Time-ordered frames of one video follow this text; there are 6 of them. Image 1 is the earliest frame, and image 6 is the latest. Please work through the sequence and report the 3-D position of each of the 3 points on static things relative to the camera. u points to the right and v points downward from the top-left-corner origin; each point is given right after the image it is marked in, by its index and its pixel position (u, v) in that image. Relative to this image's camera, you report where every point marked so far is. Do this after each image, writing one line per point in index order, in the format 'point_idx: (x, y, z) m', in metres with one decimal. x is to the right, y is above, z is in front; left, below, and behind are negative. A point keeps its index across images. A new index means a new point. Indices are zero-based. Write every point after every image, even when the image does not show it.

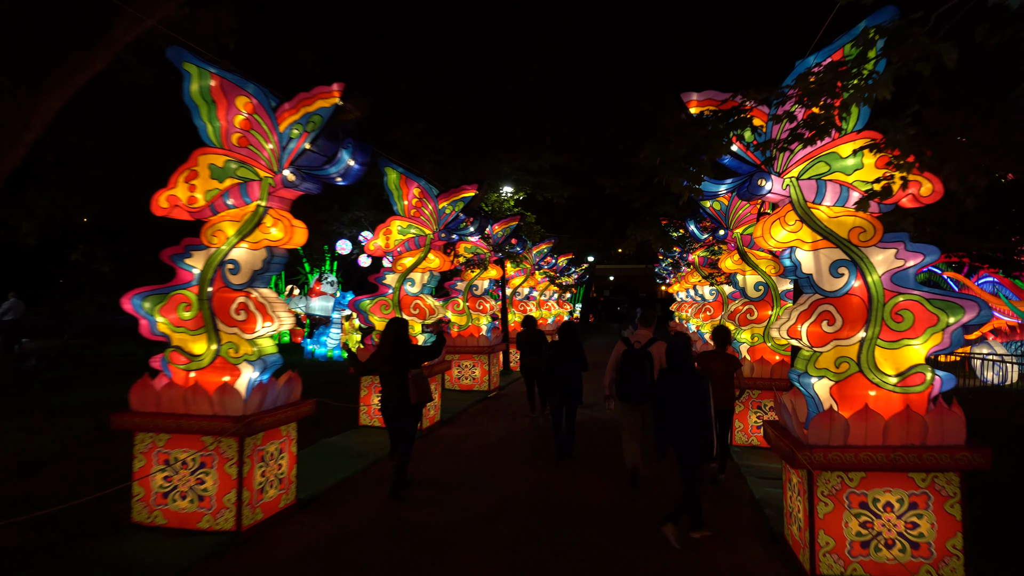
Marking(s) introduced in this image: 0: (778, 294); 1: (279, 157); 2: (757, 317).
0: (+2.8, -0.1, +8.3) m
1: (-1.5, +0.8, +5.1) m
2: (+2.6, -0.3, +8.4) m
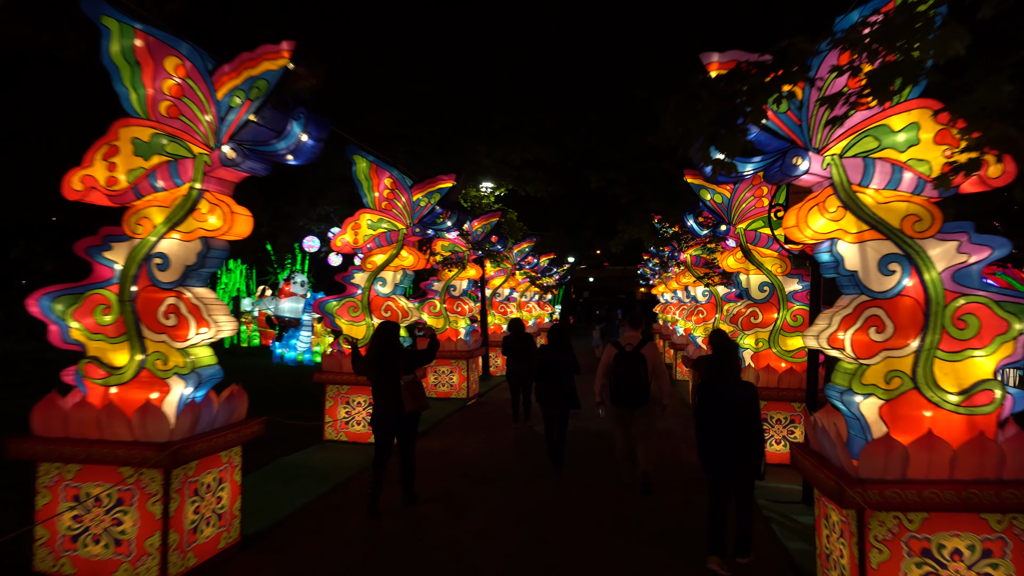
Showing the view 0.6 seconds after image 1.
0: (+2.6, -0.1, +7.6) m
1: (-1.6, +0.8, +4.2) m
2: (+2.4, -0.3, +7.7) m
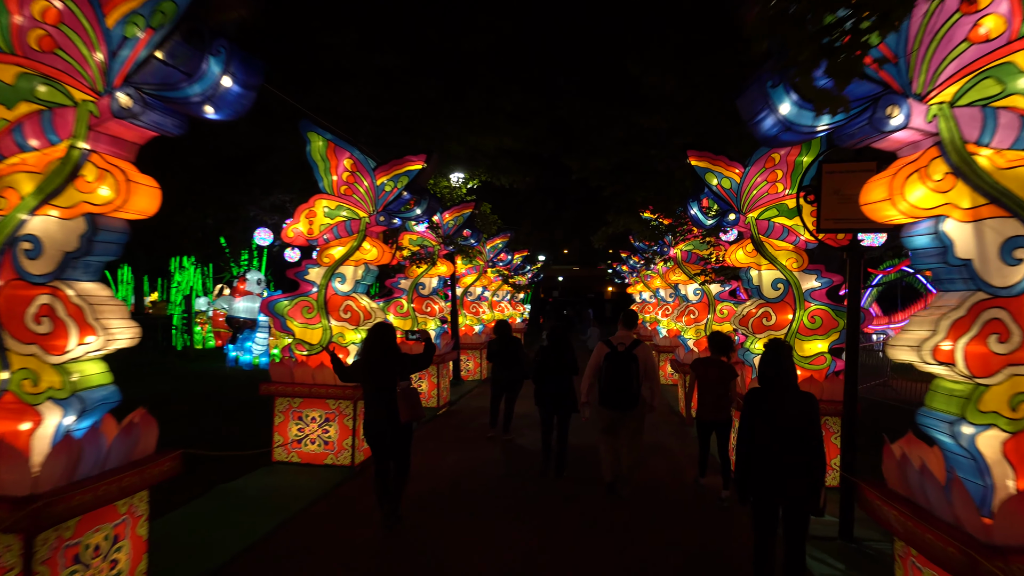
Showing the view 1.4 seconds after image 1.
0: (+2.4, 0.0, +6.7) m
1: (-1.6, +0.9, +3.1) m
2: (+2.2, -0.3, +6.8) m
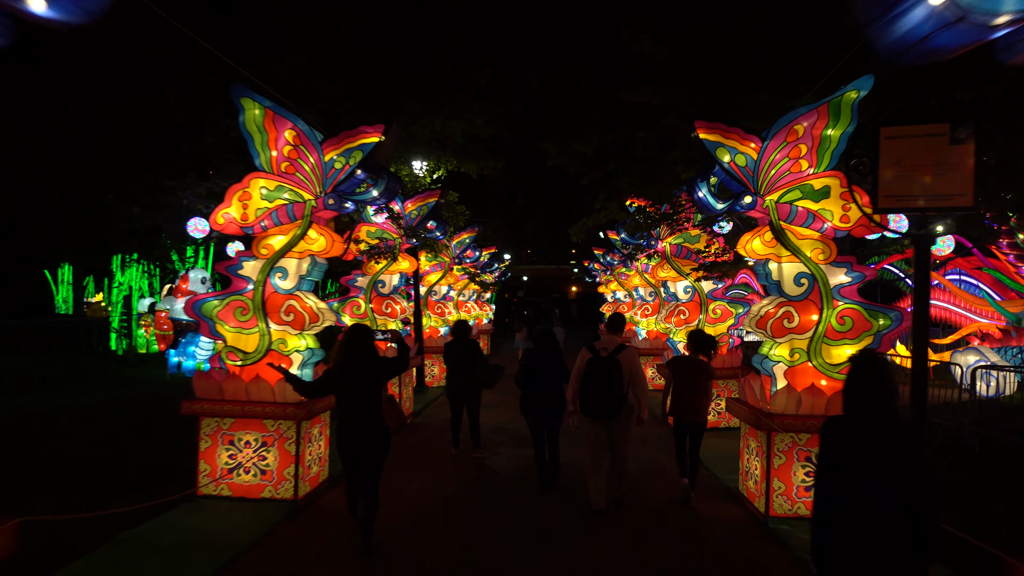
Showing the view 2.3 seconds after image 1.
0: (+2.3, 0.0, +5.6) m
1: (-1.6, +0.9, +1.9) m
2: (+2.0, -0.3, +5.7) m
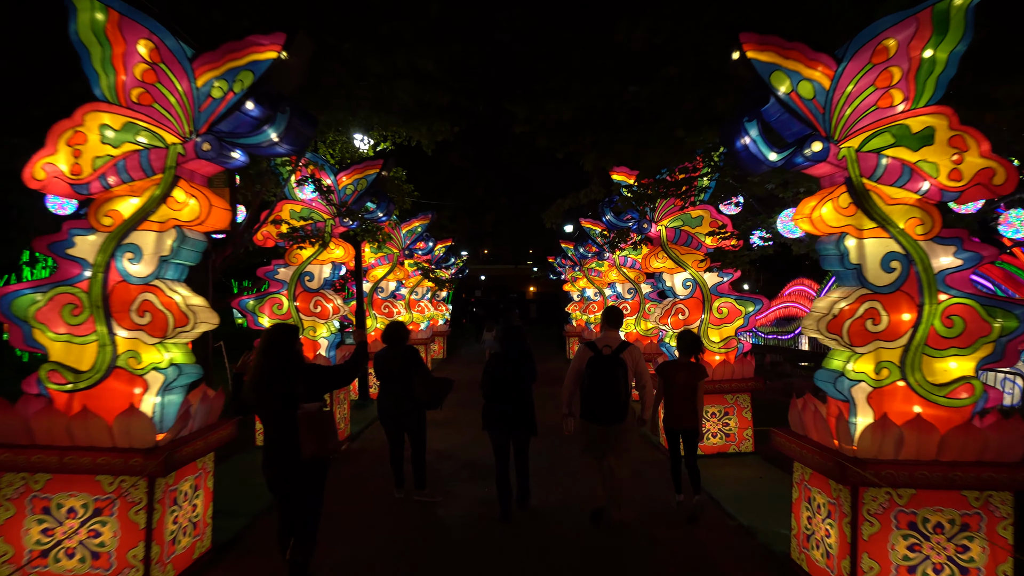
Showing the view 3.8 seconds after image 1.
0: (+2.1, +0.1, +3.9) m
1: (-1.6, +0.9, 0.0) m
2: (+1.9, -0.2, +4.0) m
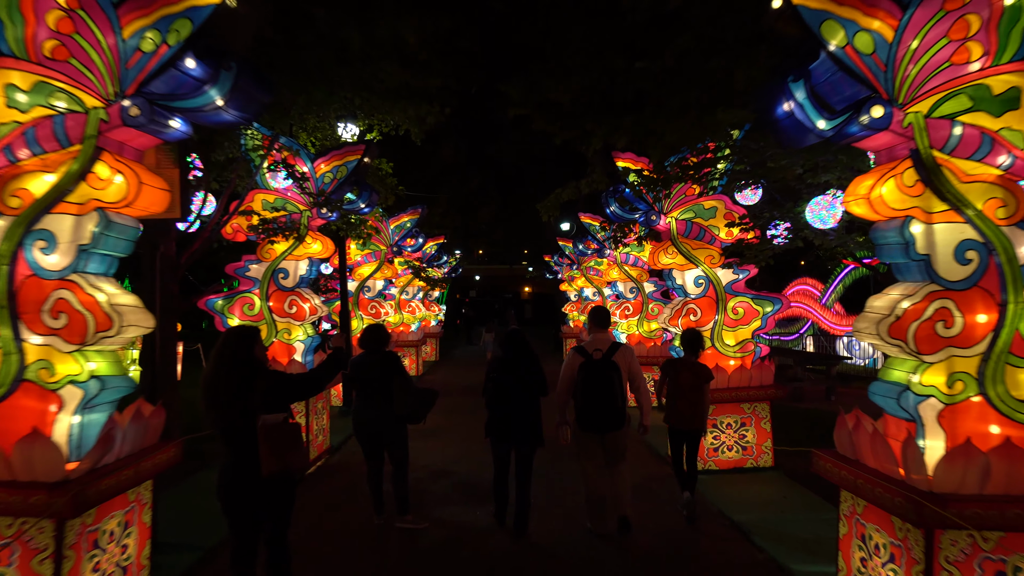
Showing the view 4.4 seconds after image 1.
0: (+2.1, +0.1, +3.2) m
1: (-1.6, +1.0, -0.7) m
2: (+1.8, -0.2, +3.3) m
